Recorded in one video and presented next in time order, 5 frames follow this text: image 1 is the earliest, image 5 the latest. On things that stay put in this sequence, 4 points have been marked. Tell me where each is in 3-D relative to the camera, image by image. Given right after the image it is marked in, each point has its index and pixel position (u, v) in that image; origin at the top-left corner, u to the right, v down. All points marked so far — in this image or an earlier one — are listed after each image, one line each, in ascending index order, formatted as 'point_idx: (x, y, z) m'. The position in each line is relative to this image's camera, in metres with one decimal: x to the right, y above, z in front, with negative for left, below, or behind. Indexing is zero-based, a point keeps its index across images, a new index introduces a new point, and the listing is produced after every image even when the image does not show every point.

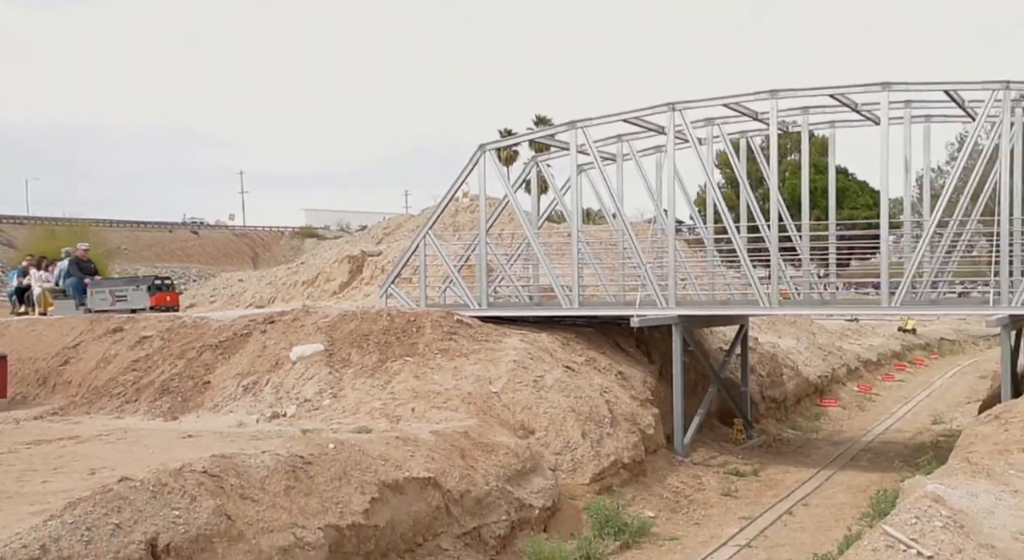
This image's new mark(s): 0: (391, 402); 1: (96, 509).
0: (-2.2, -2.0, +14.9) m
1: (-4.1, -2.3, +8.3) m
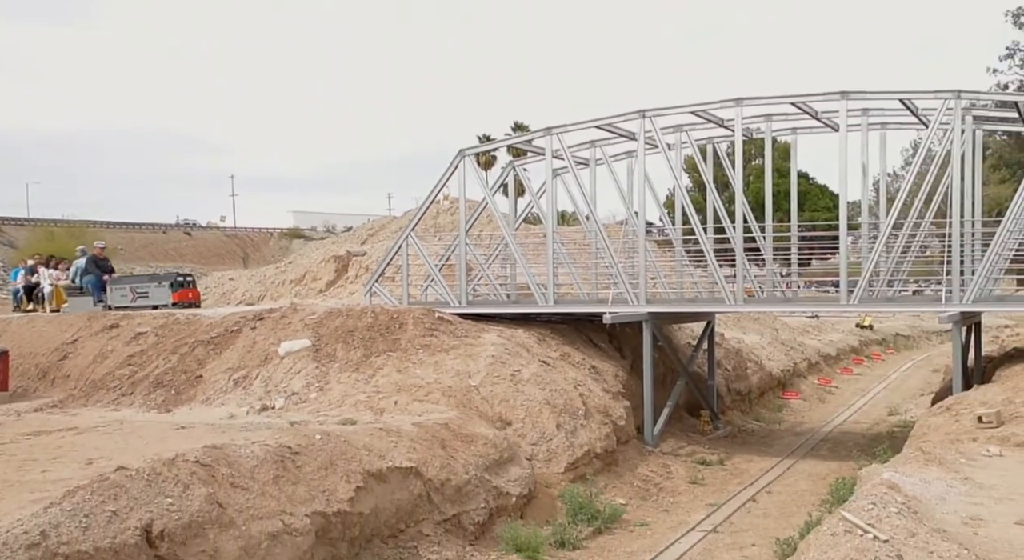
0: (-2.5, -2.0, +15.4) m
1: (-4.3, -2.3, +8.8) m
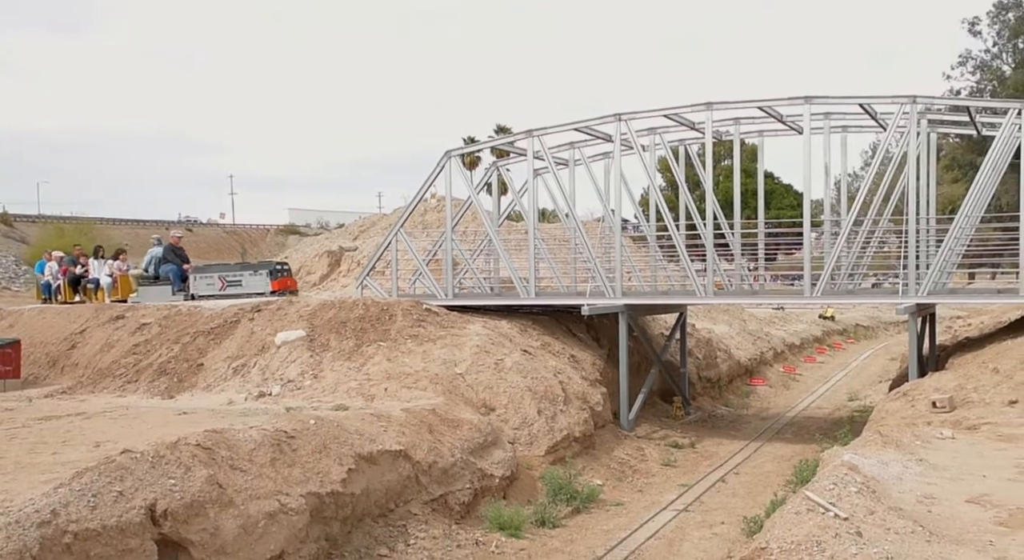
0: (-2.7, -1.9, +16.1) m
1: (-4.6, -2.2, +9.5) m
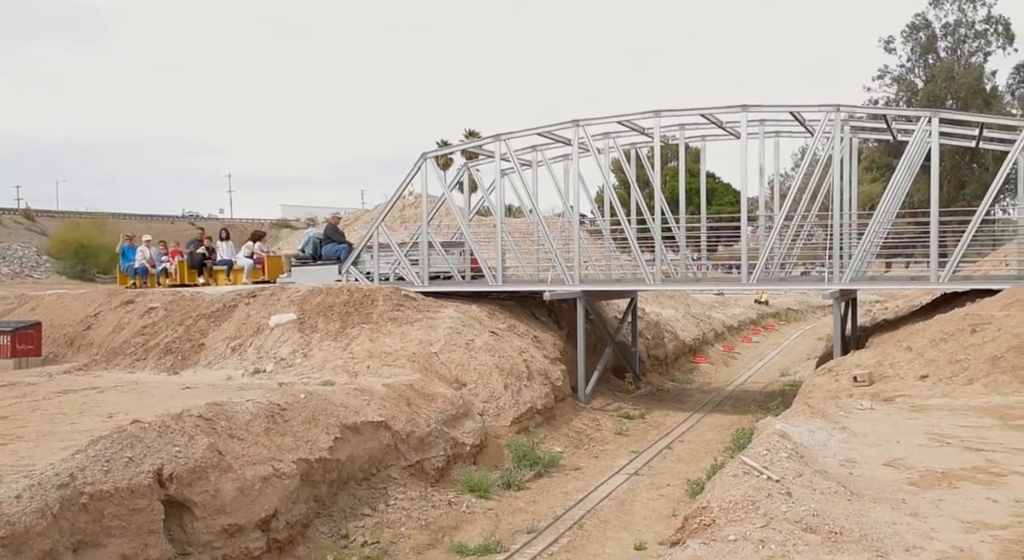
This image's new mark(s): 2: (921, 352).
0: (-3.3, -1.7, +17.5) m
1: (-5.0, -2.0, +10.9) m
2: (+8.0, -1.4, +16.6) m
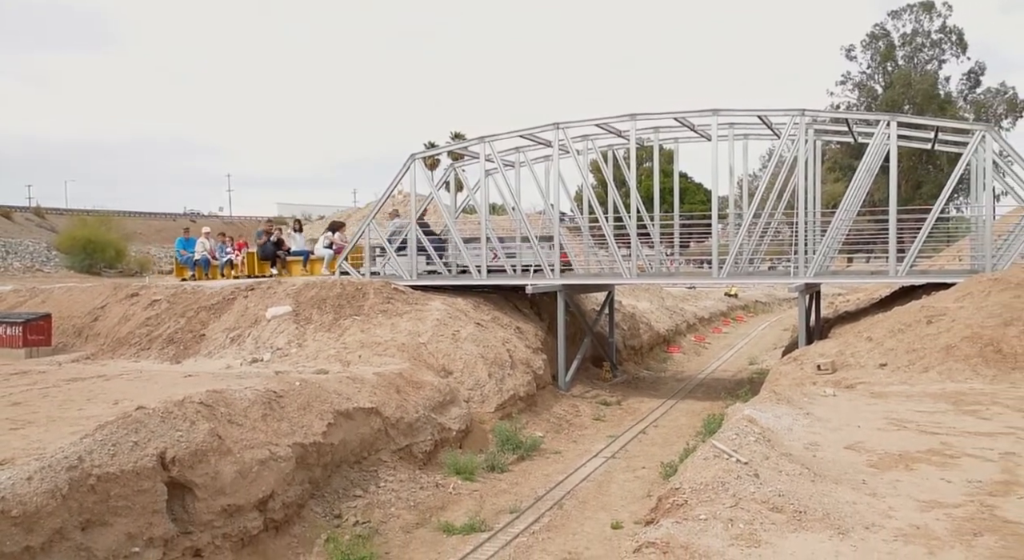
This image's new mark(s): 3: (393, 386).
0: (-3.6, -1.6, +18.3) m
1: (-5.3, -2.0, +11.7) m
2: (+7.7, -1.3, +17.4) m
3: (-2.2, -2.0, +16.1) m
